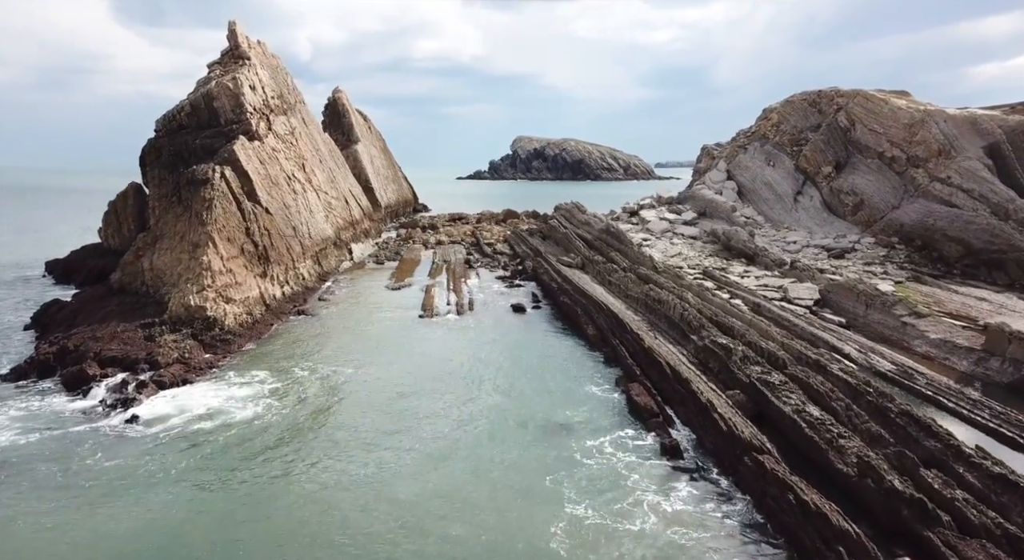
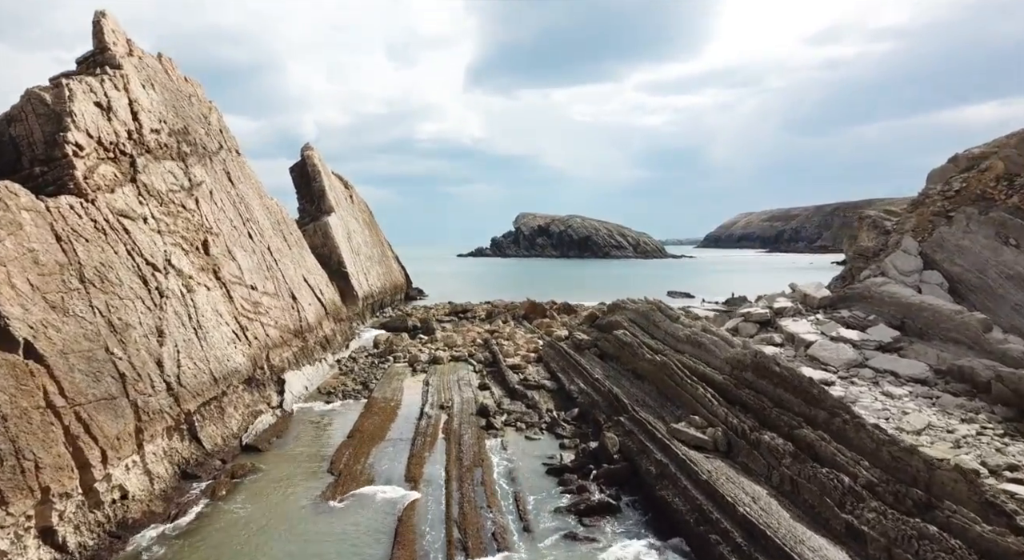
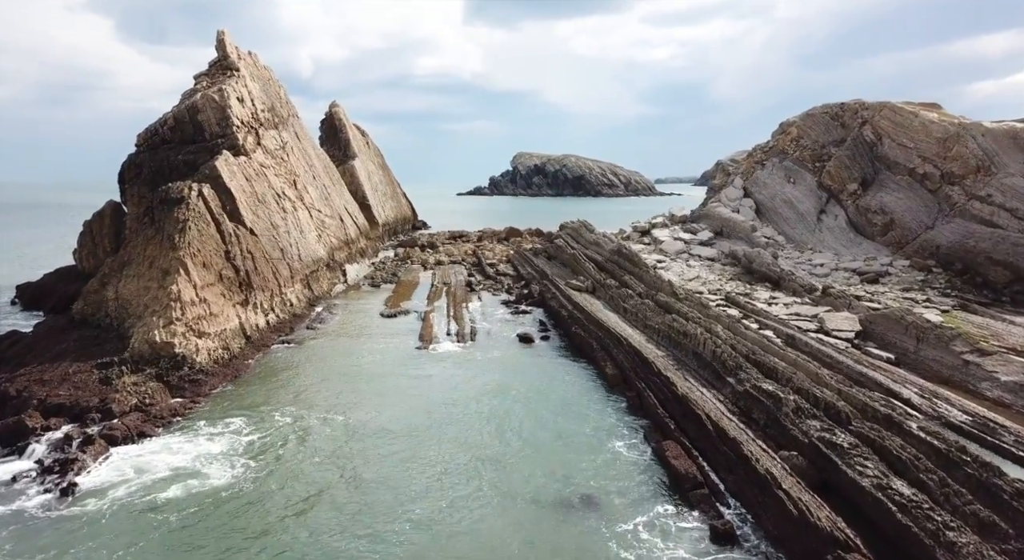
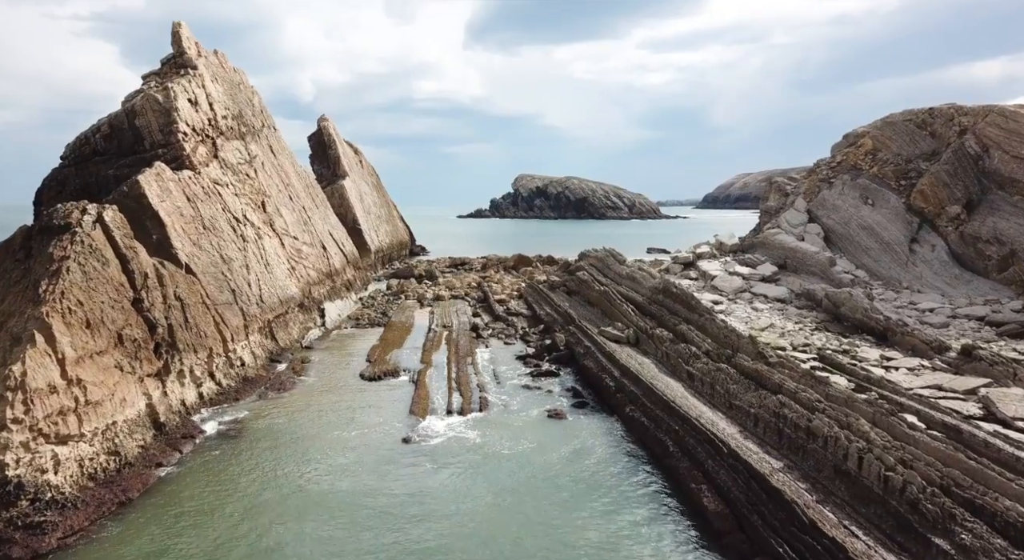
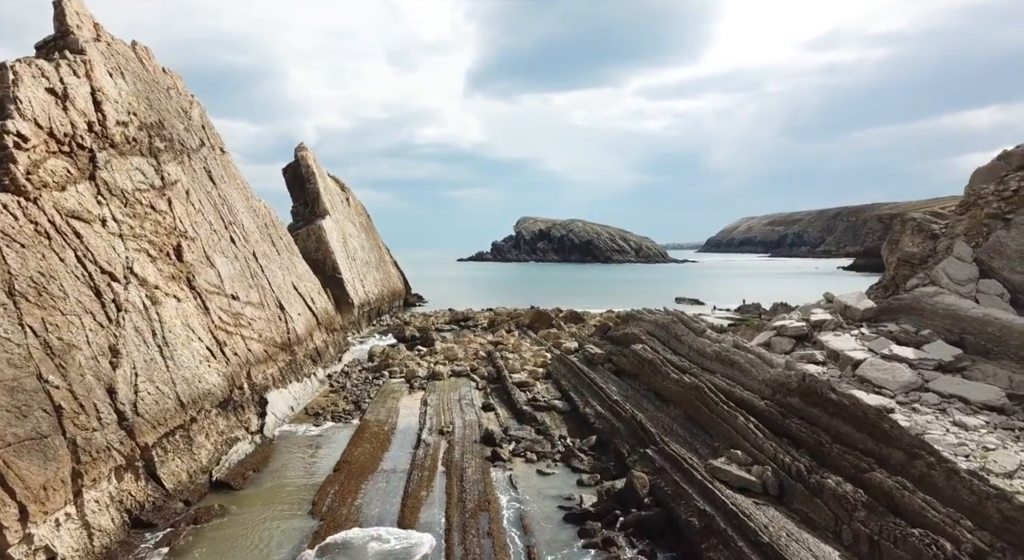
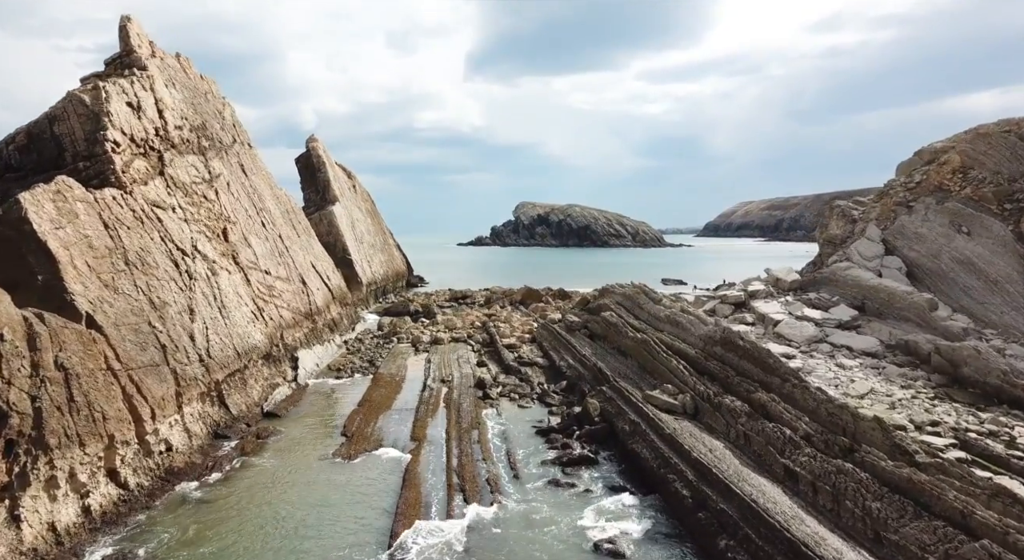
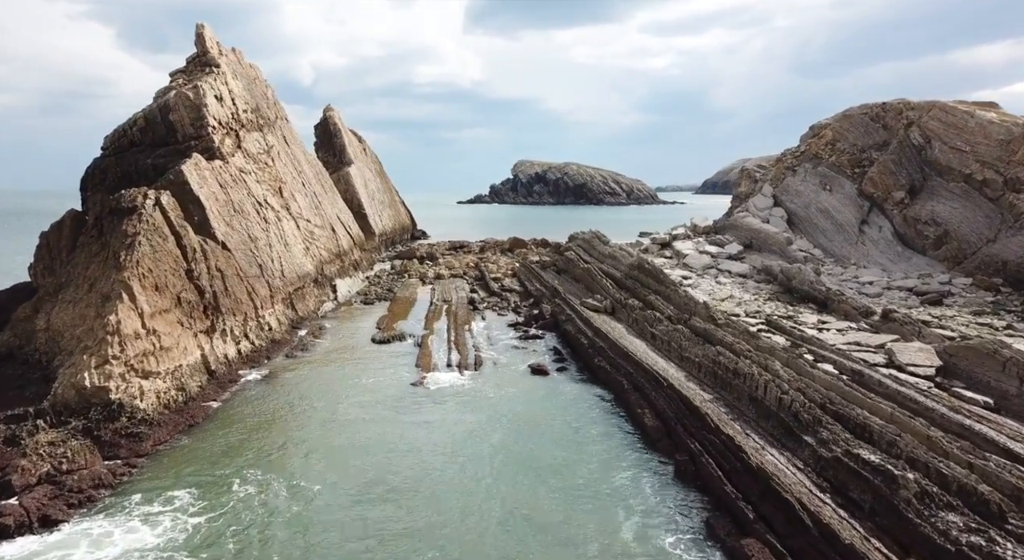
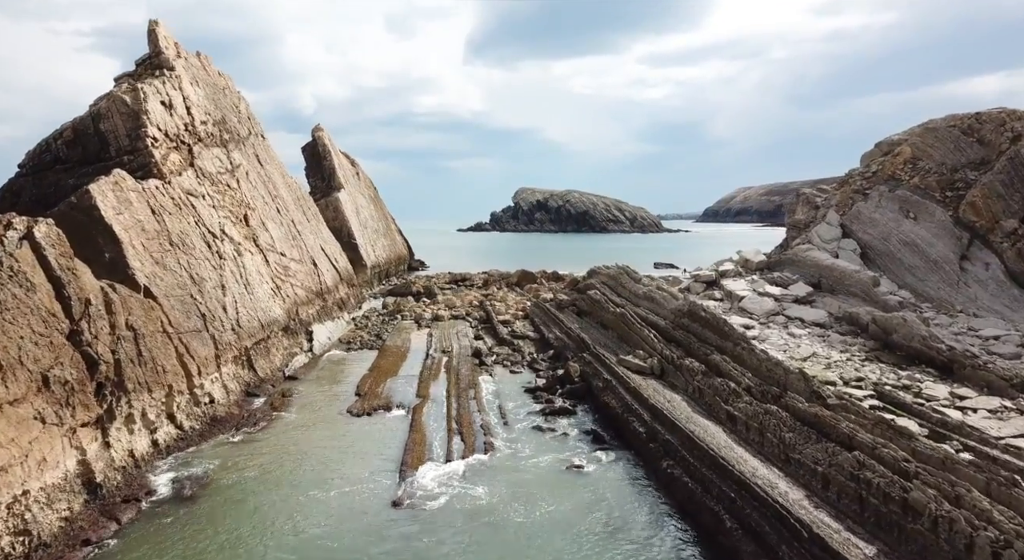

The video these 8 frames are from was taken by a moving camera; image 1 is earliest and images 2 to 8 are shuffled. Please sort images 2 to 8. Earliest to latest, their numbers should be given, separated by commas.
3, 7, 4, 8, 6, 2, 5
